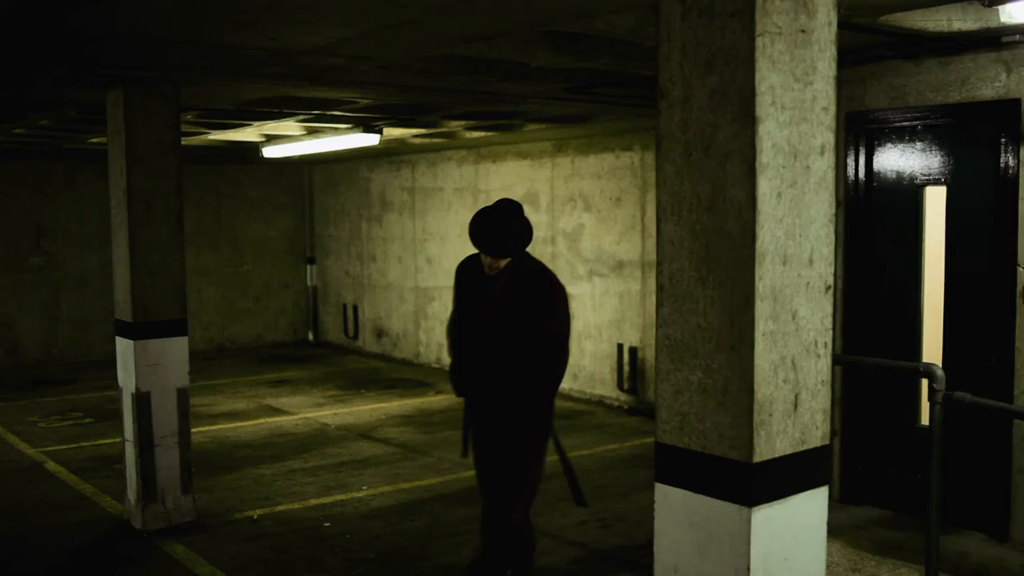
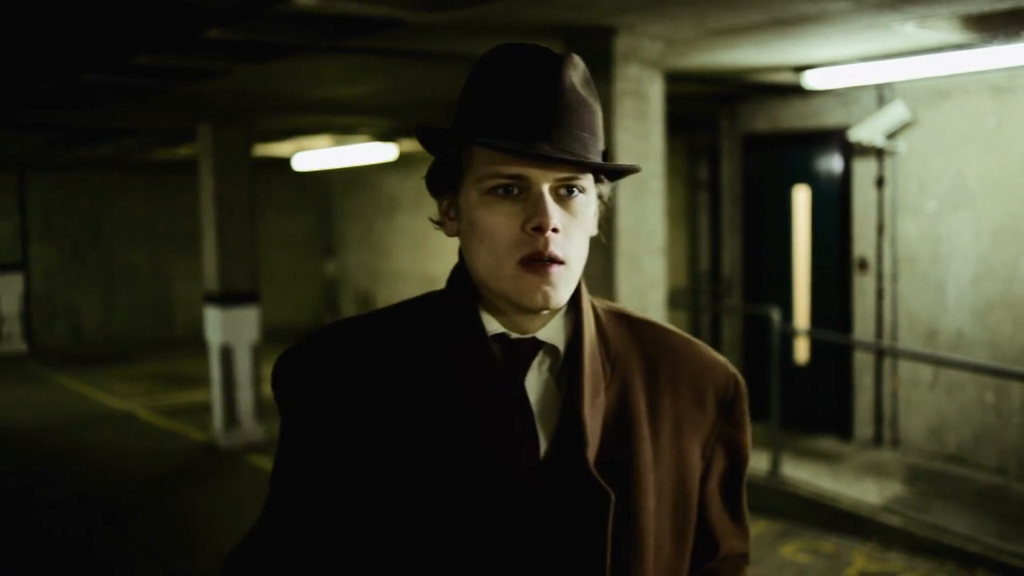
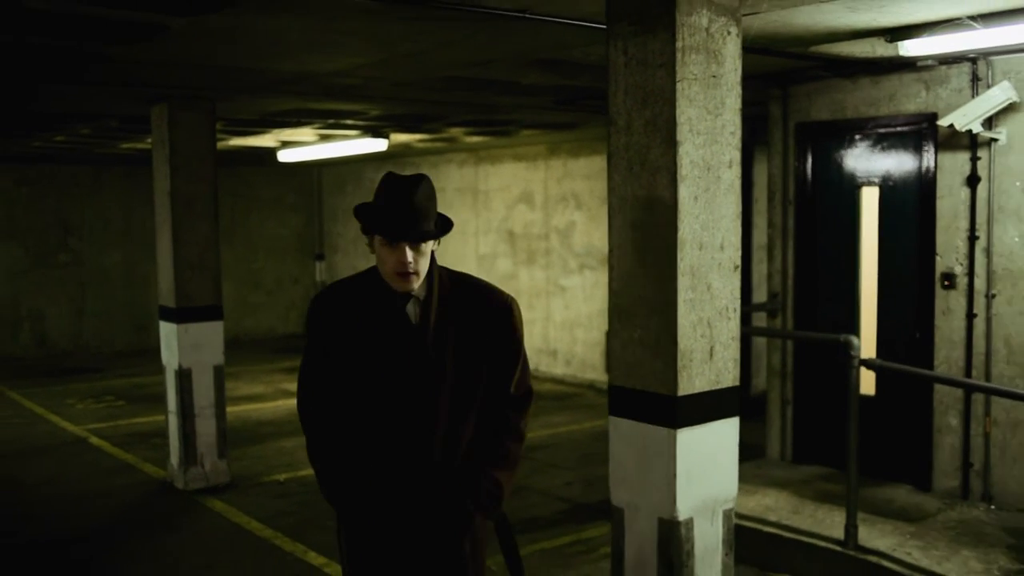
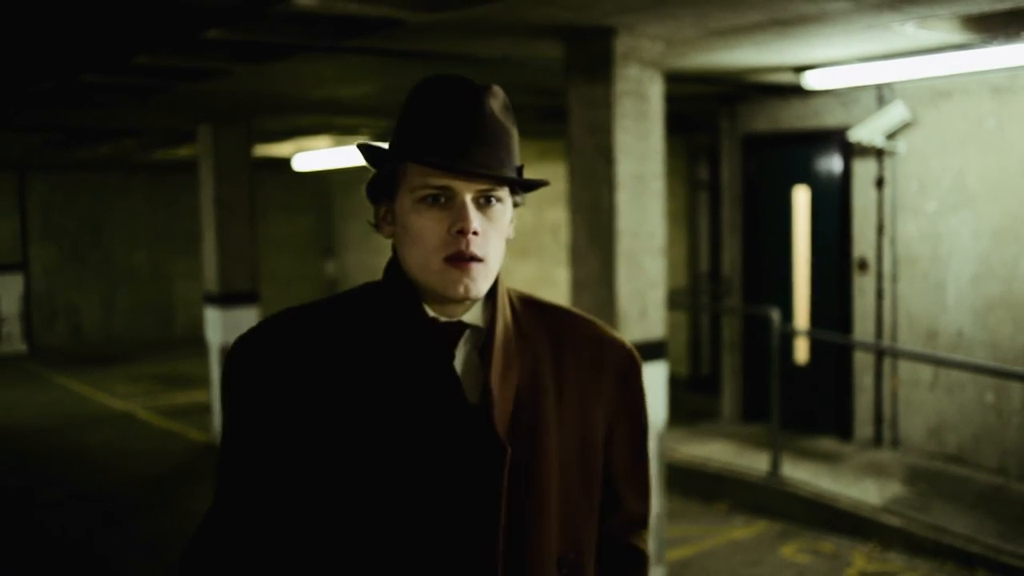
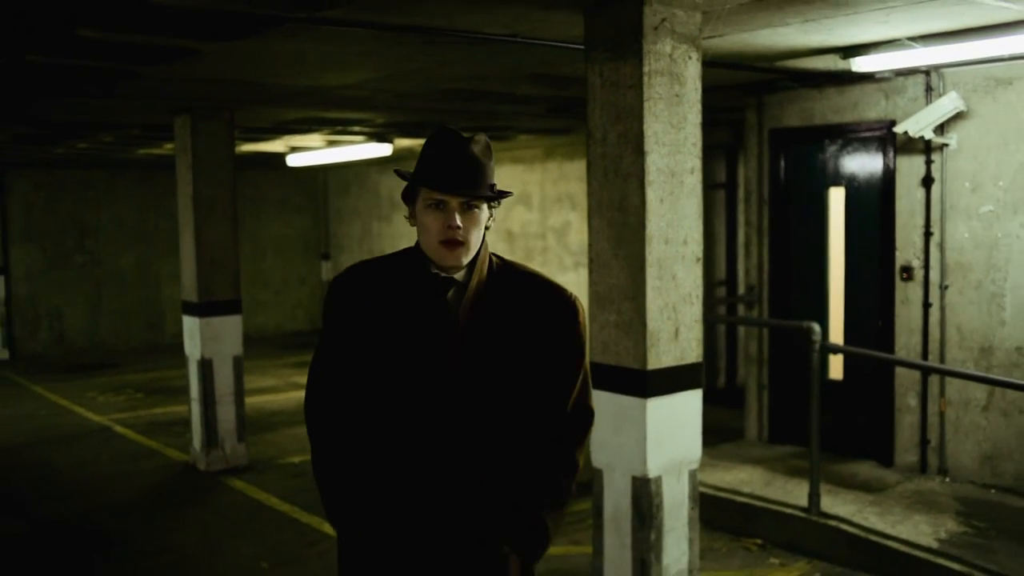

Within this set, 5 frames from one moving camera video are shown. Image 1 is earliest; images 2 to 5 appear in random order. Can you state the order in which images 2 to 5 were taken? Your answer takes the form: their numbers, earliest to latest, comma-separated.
3, 5, 4, 2
